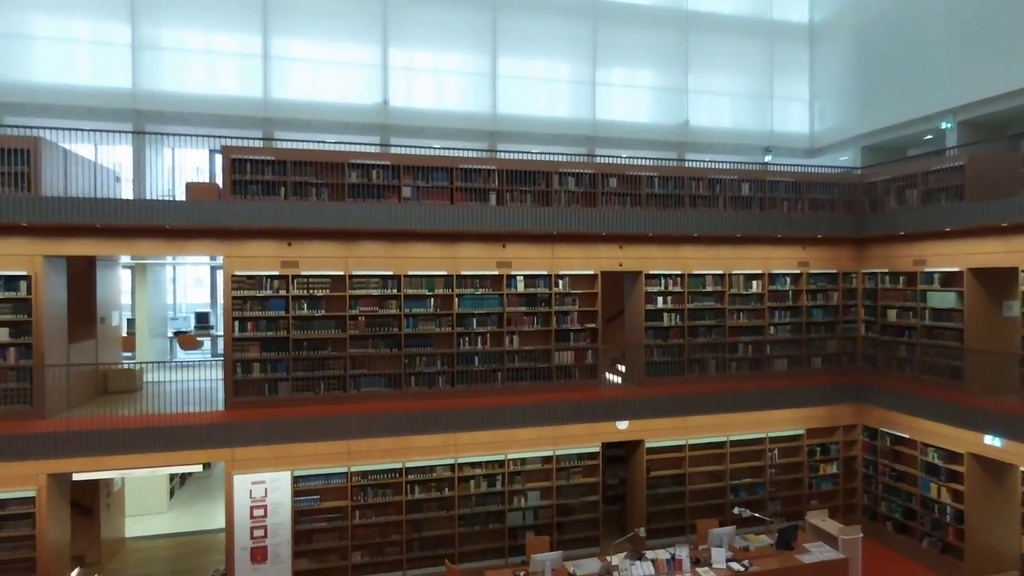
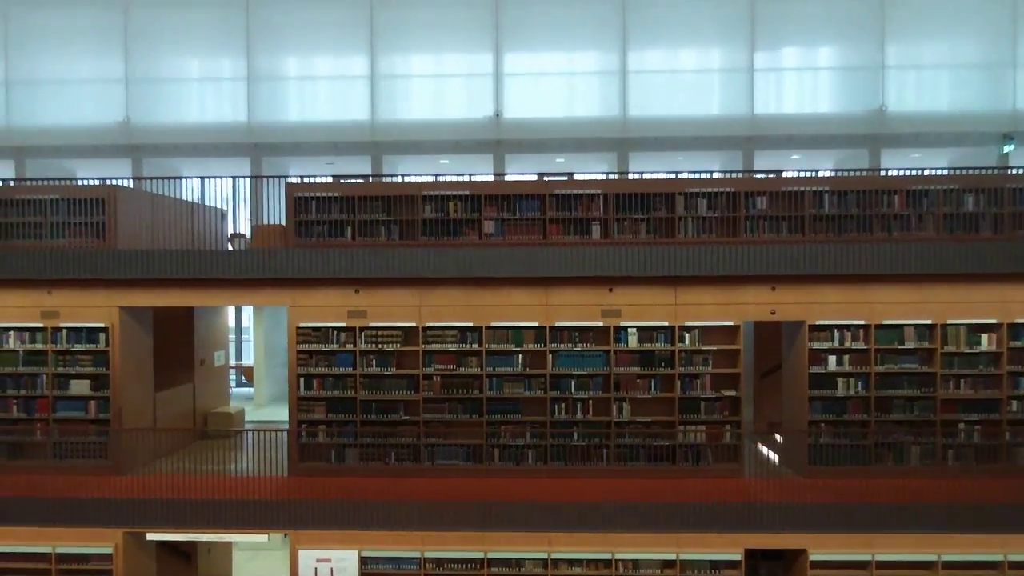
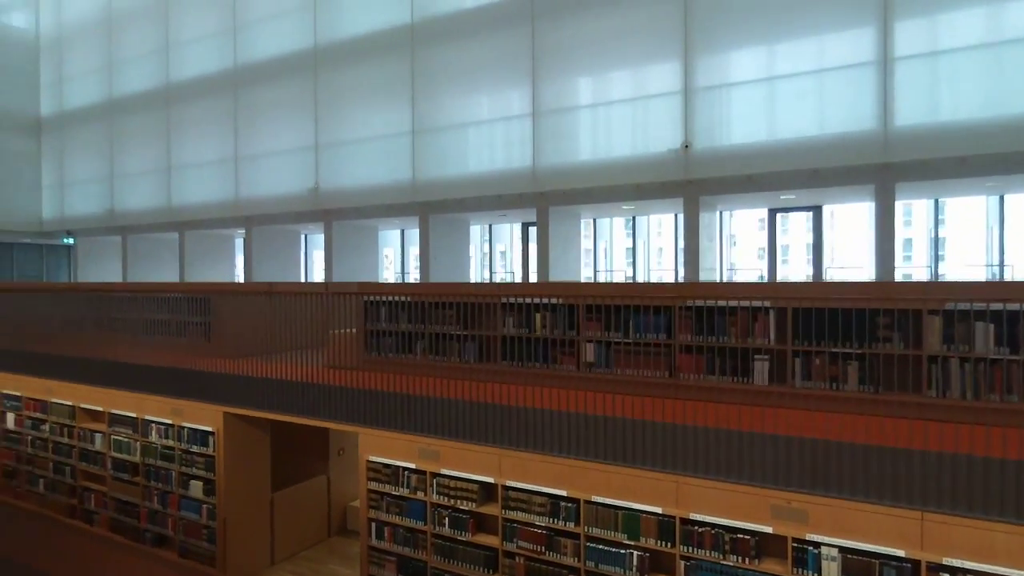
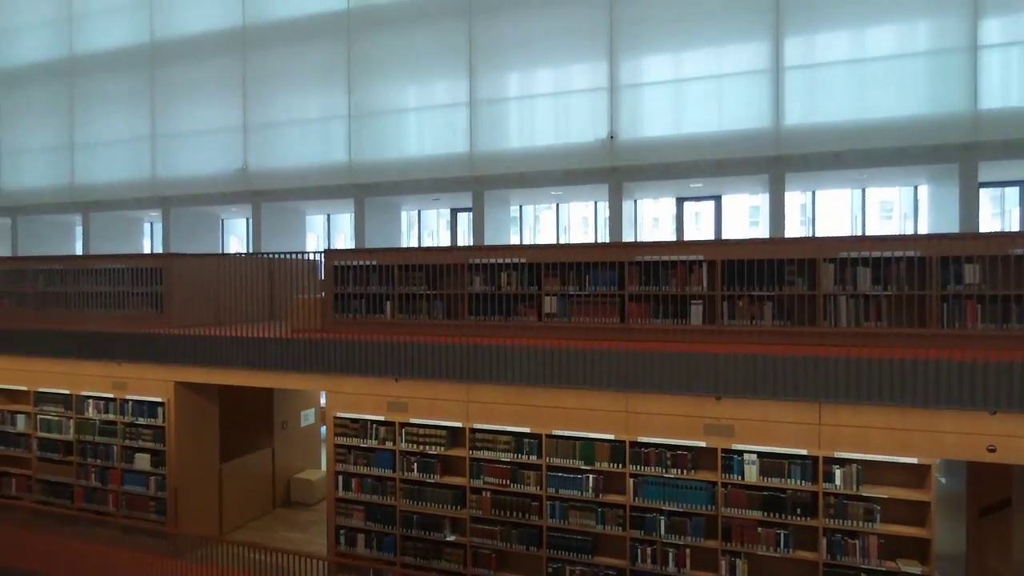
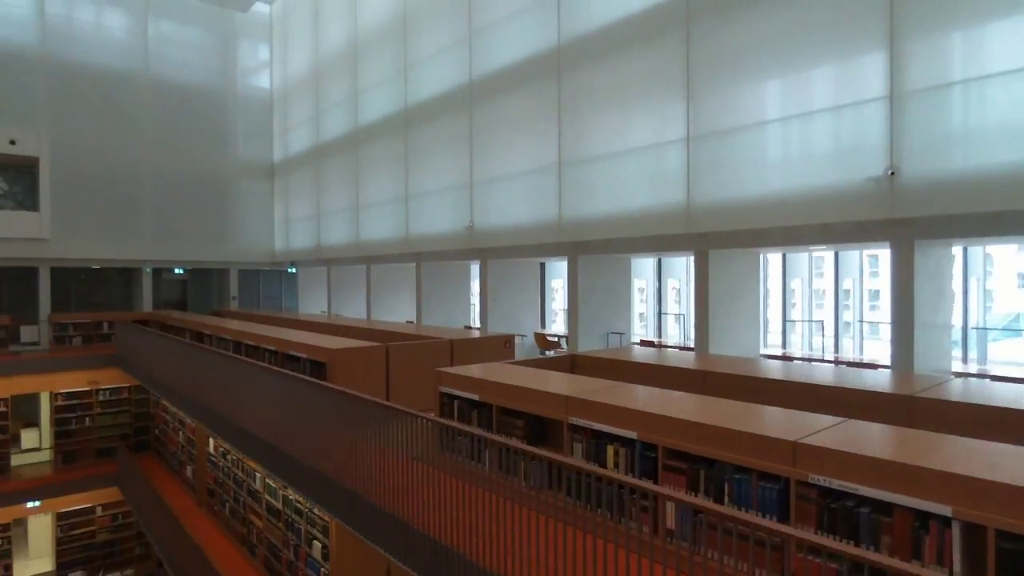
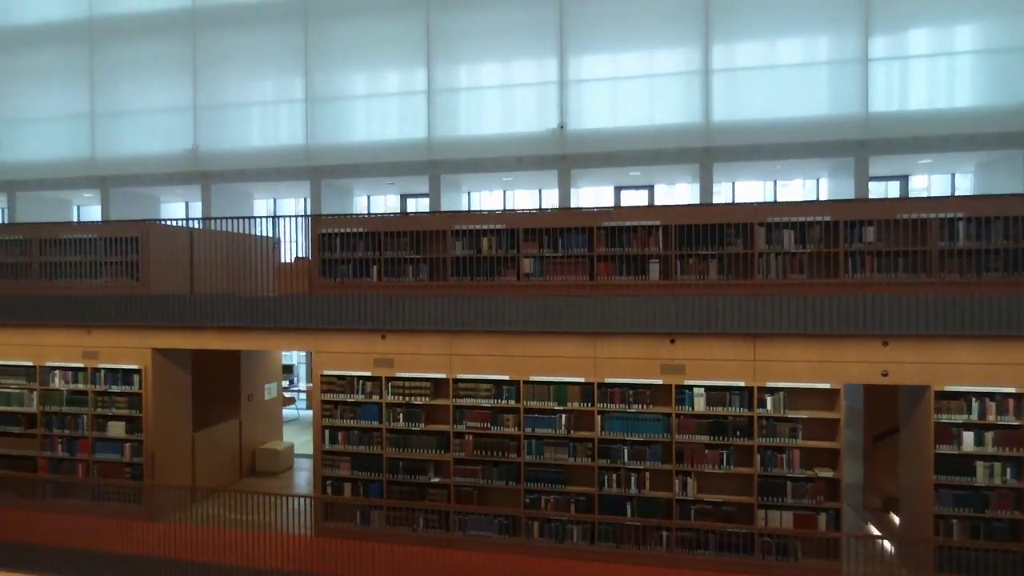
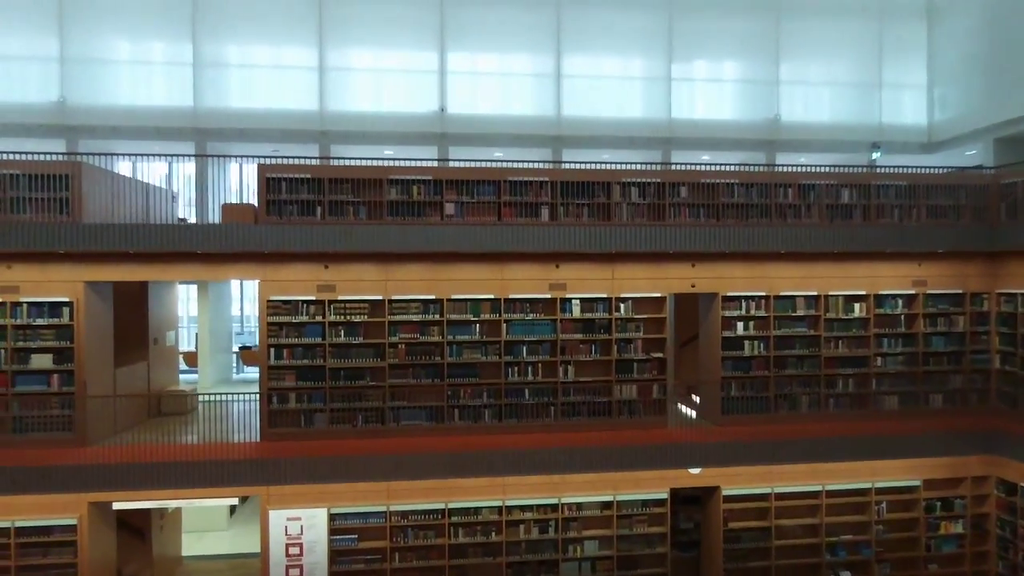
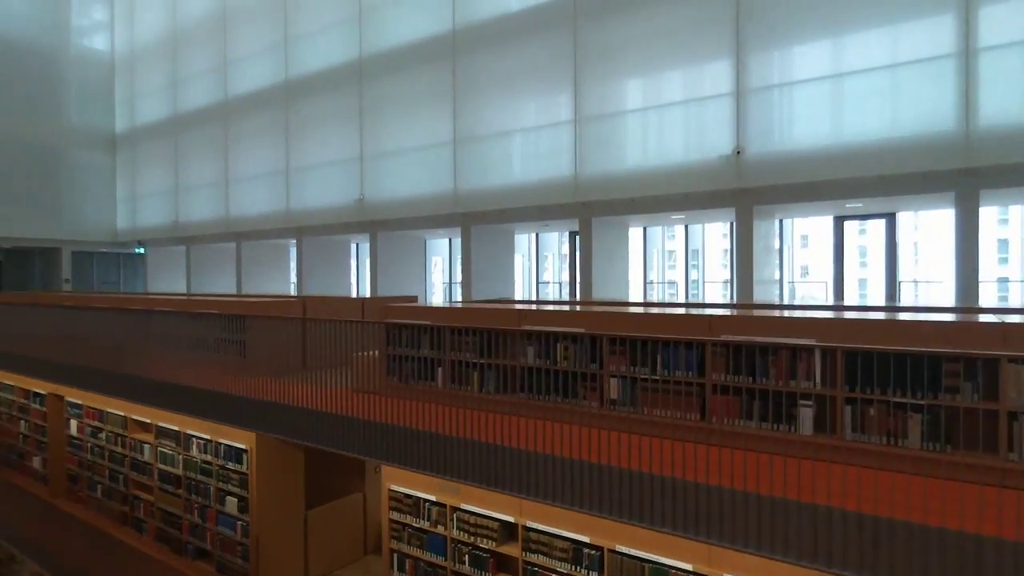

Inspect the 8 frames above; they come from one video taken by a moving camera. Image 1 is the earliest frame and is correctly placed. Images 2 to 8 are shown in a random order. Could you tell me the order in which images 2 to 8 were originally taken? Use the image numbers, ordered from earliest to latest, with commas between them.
7, 2, 6, 4, 3, 8, 5
